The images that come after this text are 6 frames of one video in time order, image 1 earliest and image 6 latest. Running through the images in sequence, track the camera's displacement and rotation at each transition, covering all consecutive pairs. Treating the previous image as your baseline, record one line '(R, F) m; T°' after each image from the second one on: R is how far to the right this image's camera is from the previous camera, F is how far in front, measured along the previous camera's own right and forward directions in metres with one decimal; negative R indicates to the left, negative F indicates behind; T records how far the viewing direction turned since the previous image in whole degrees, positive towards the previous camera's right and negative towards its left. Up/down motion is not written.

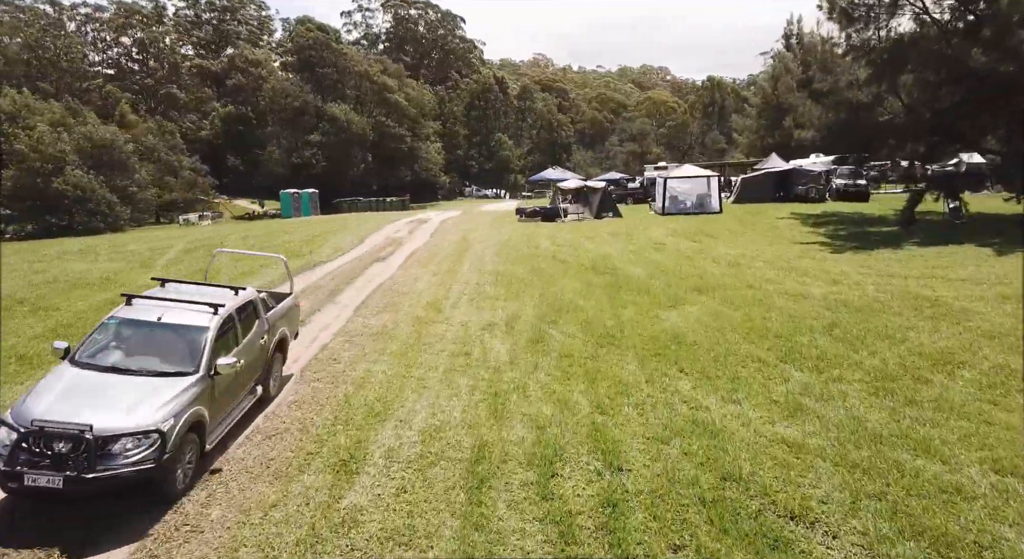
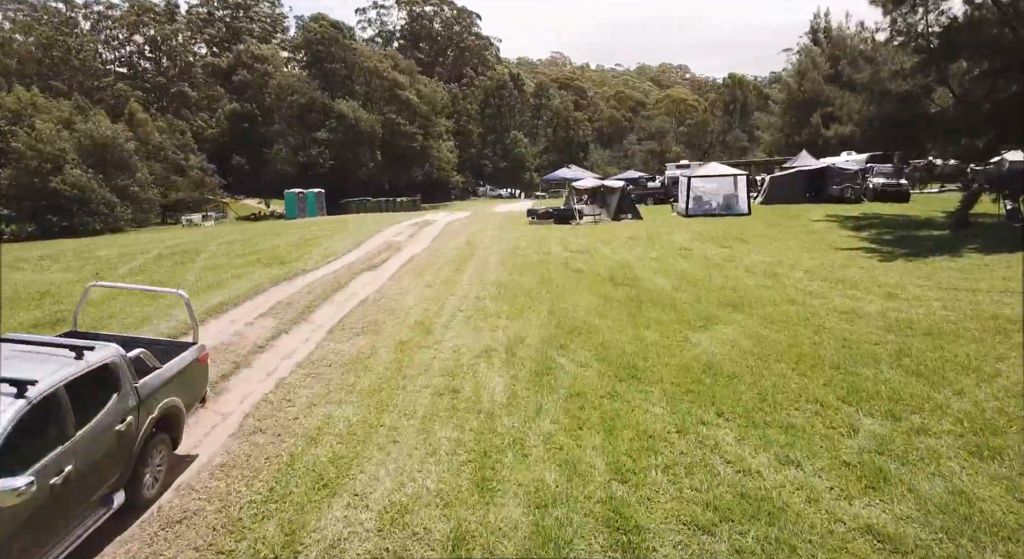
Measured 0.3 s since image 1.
(+0.1, +1.1) m; -2°
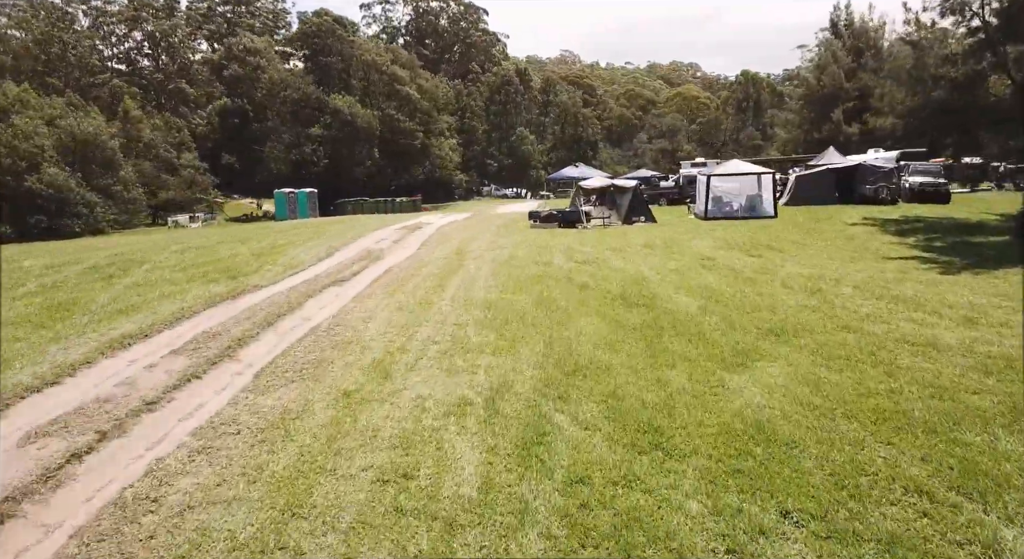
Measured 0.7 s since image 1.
(+0.2, +1.4) m; -1°
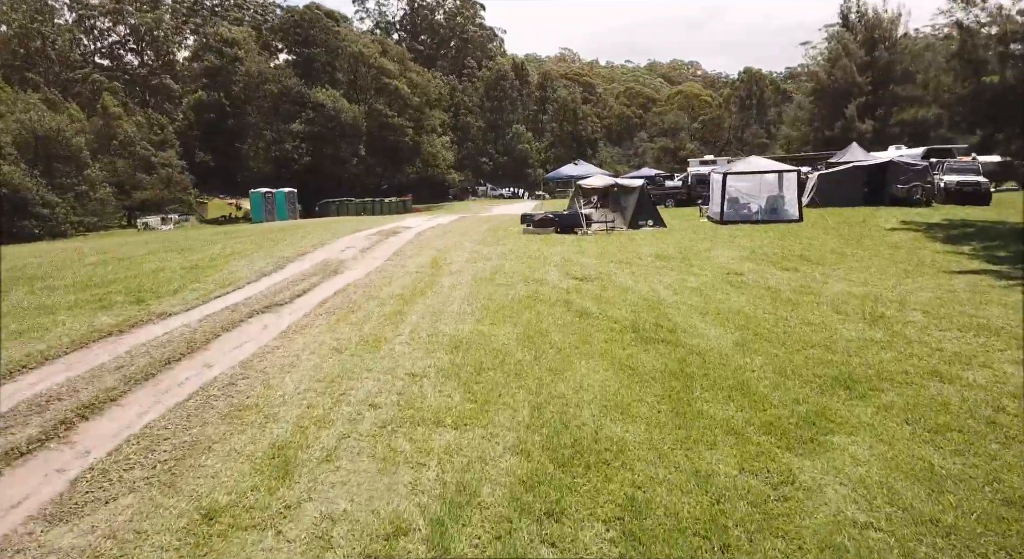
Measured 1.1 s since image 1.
(+0.2, +1.6) m; 0°
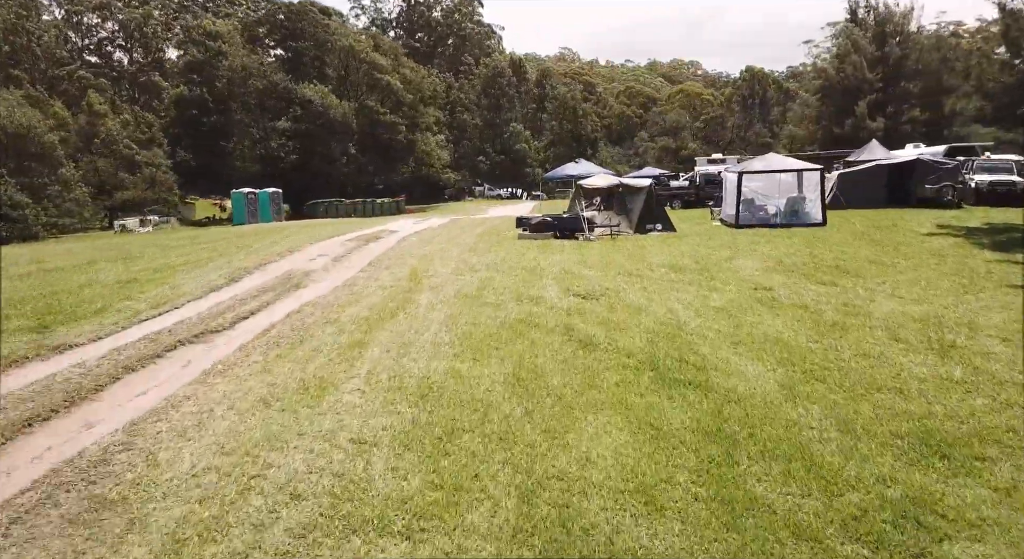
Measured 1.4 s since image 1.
(+0.1, +1.1) m; 0°
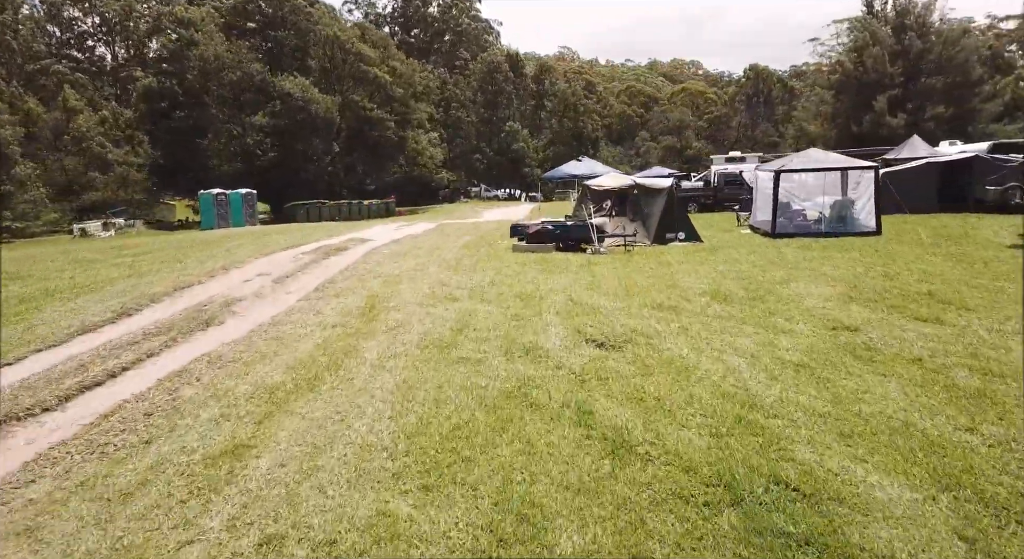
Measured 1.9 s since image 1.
(+0.1, +1.9) m; 0°
